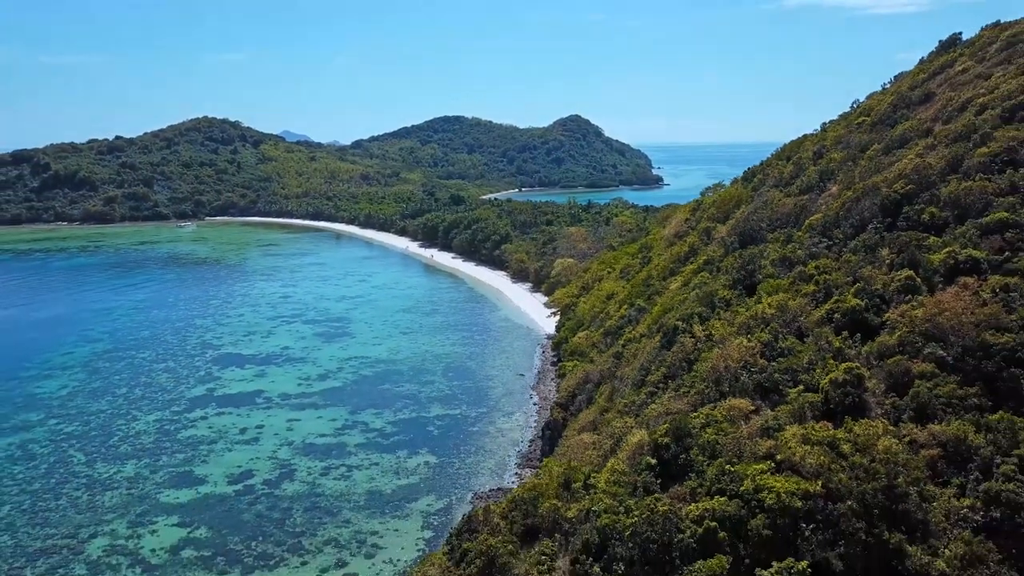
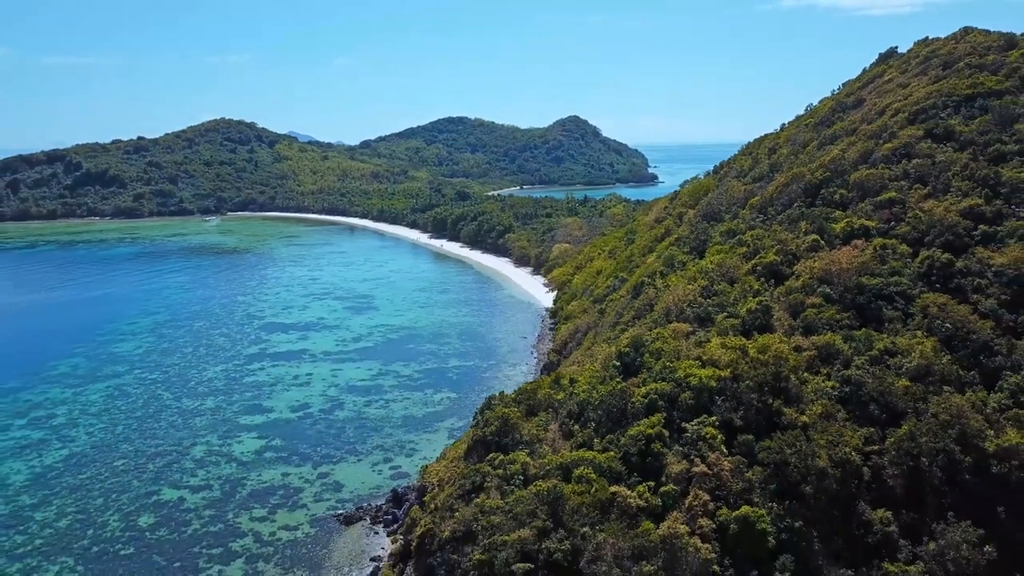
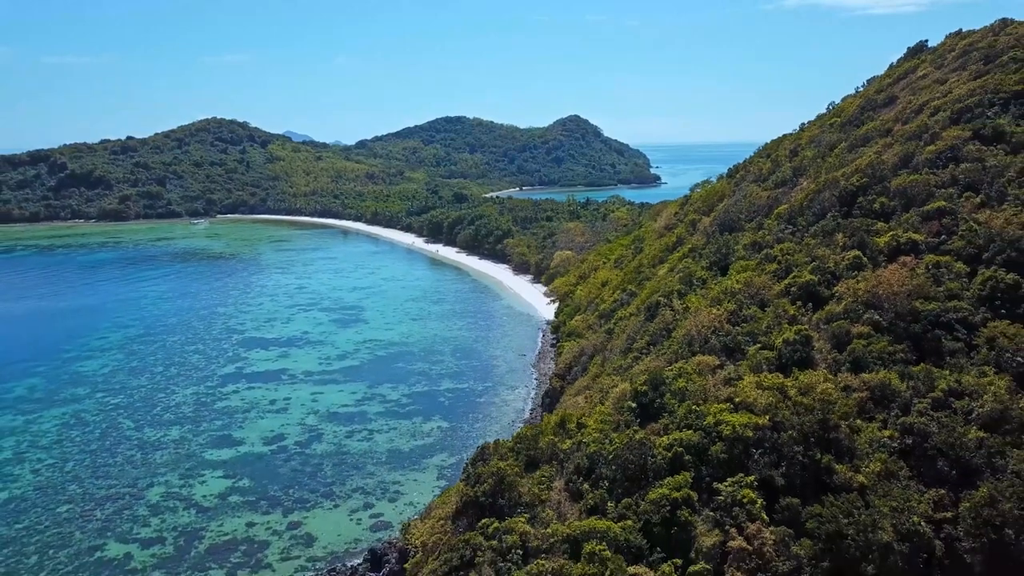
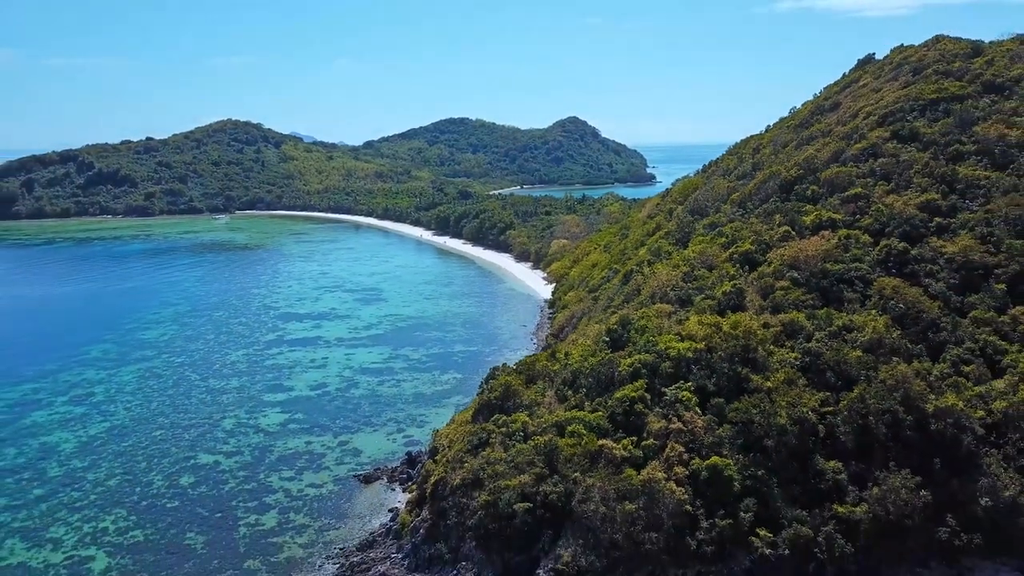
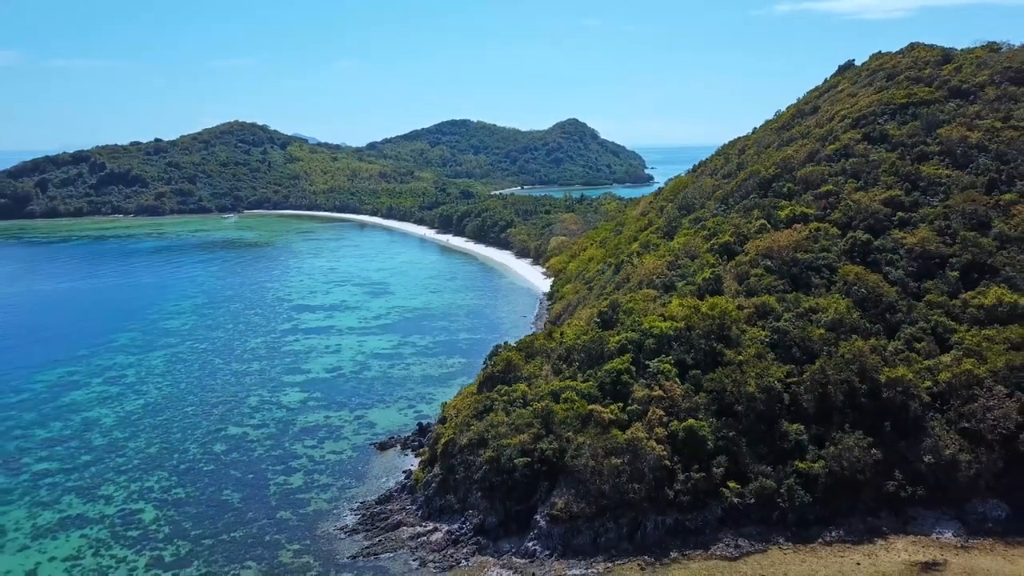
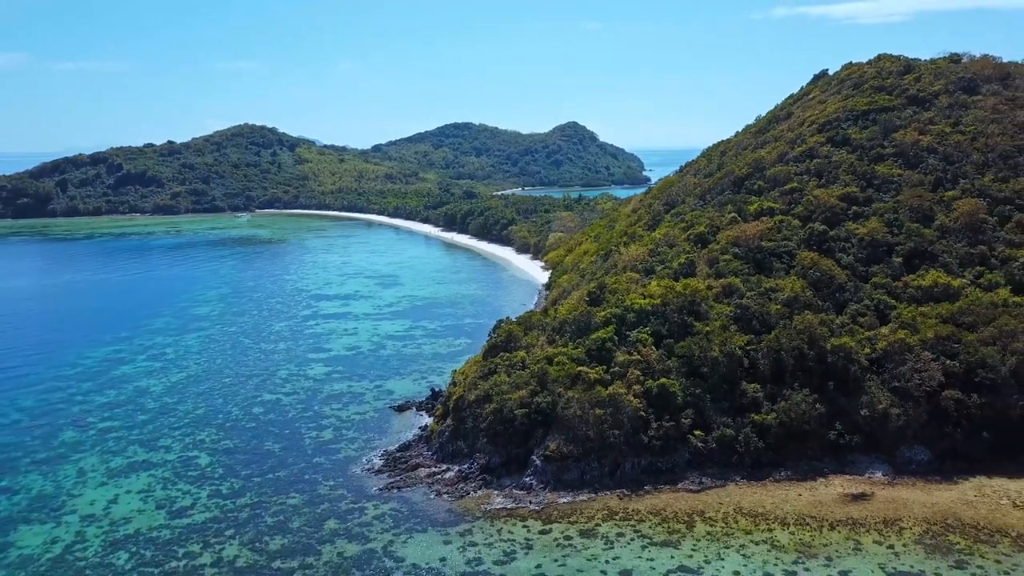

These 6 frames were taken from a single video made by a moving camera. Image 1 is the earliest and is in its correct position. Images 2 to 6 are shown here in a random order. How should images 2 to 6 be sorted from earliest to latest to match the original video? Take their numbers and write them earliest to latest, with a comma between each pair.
3, 2, 4, 5, 6
